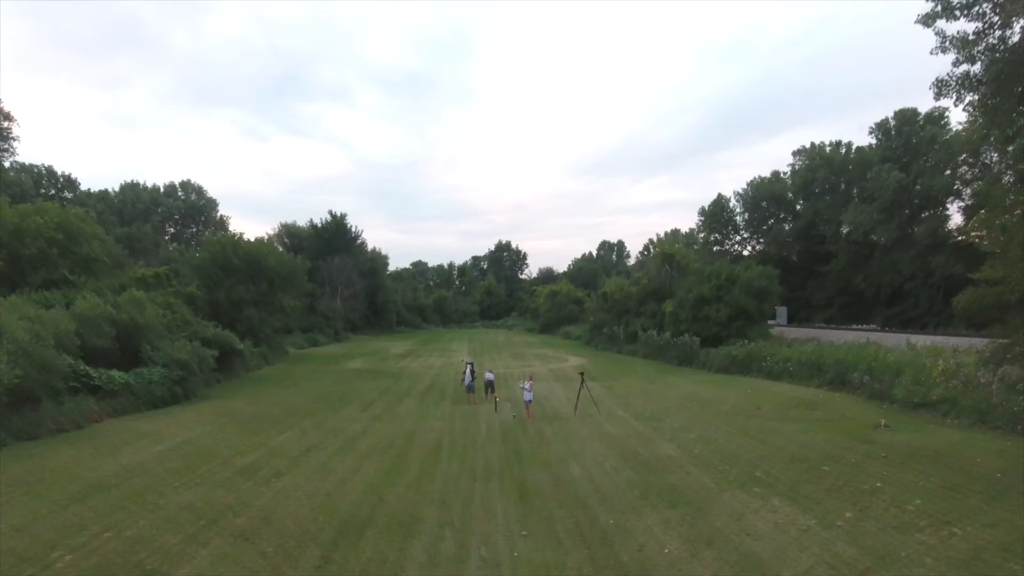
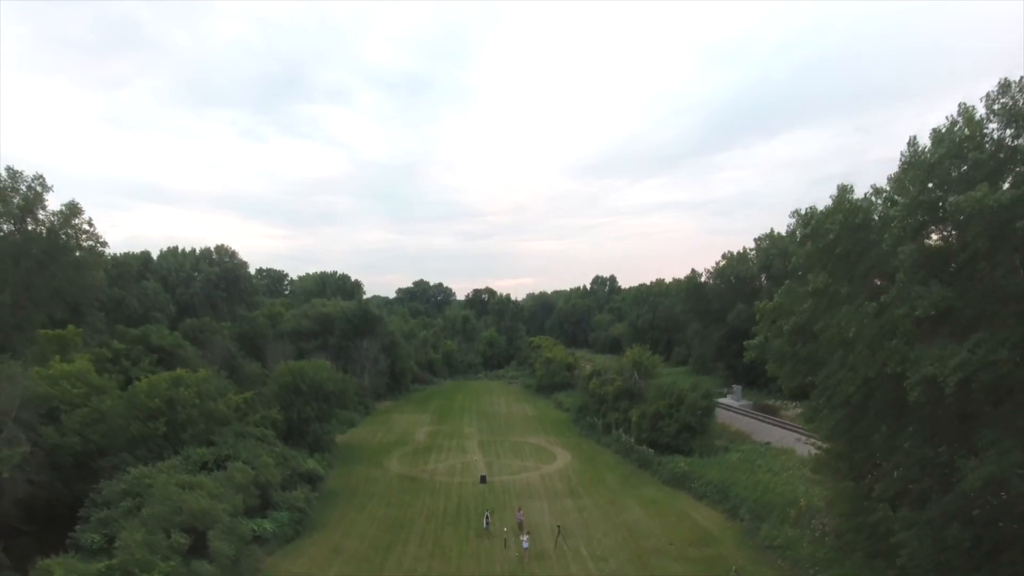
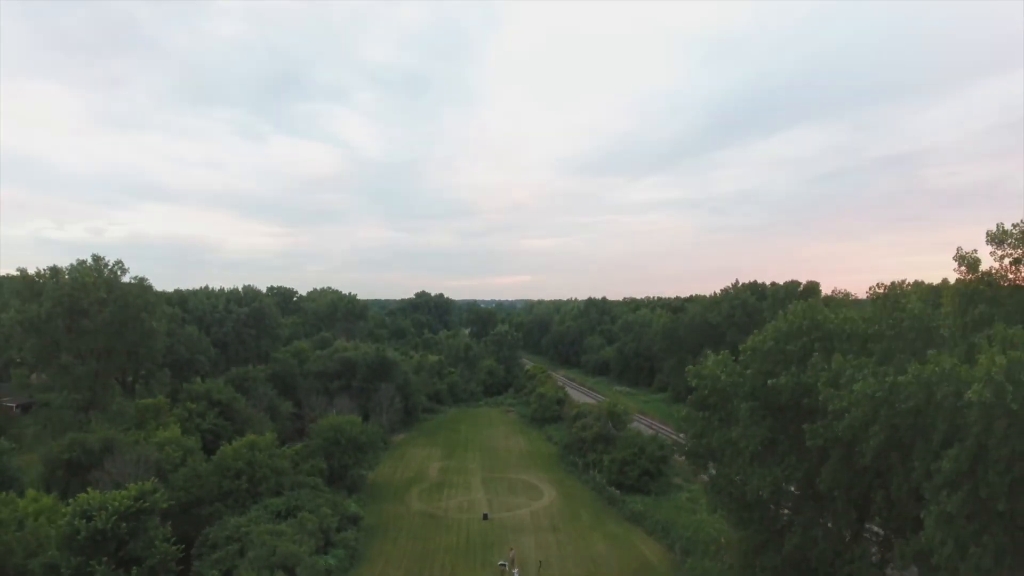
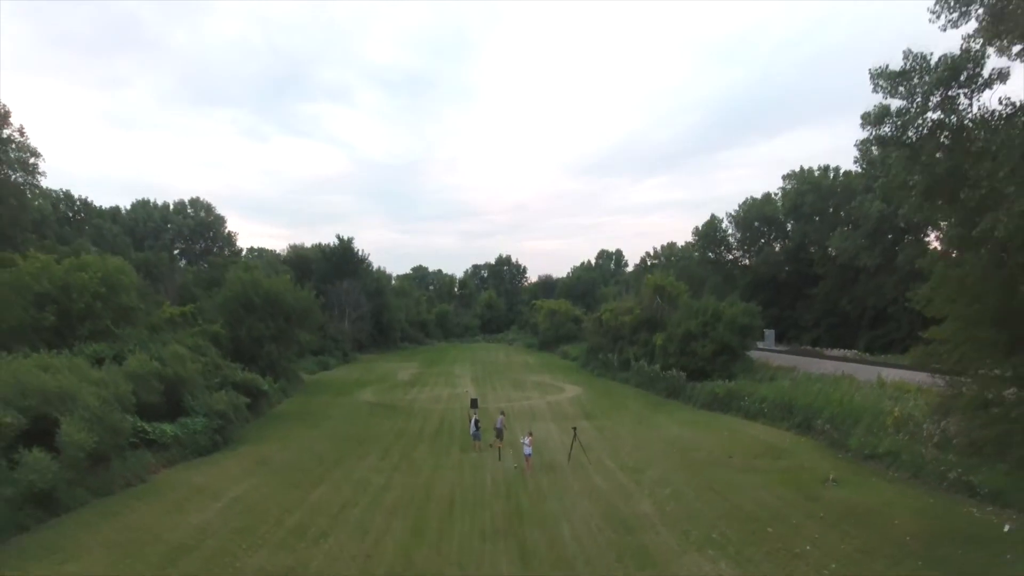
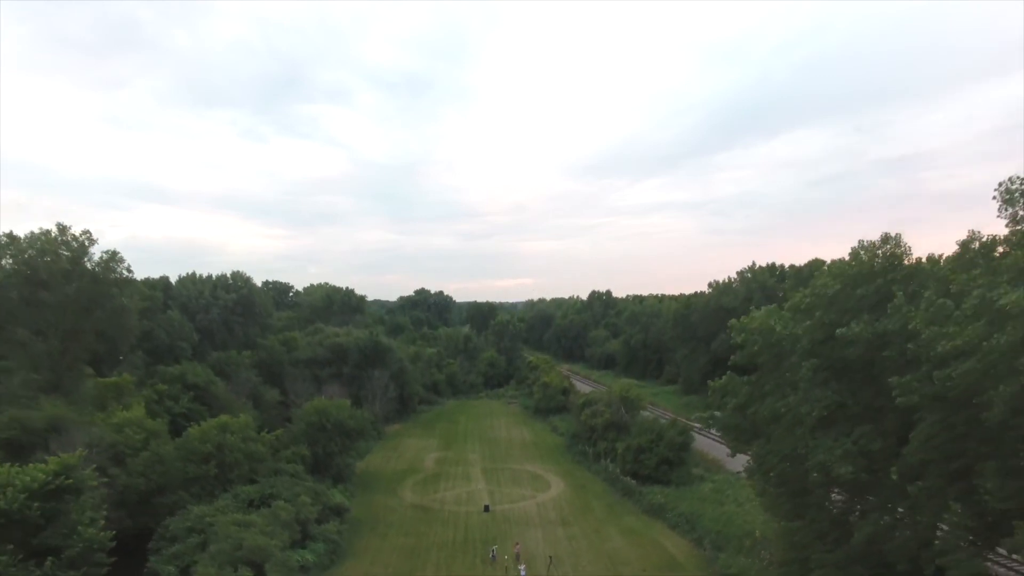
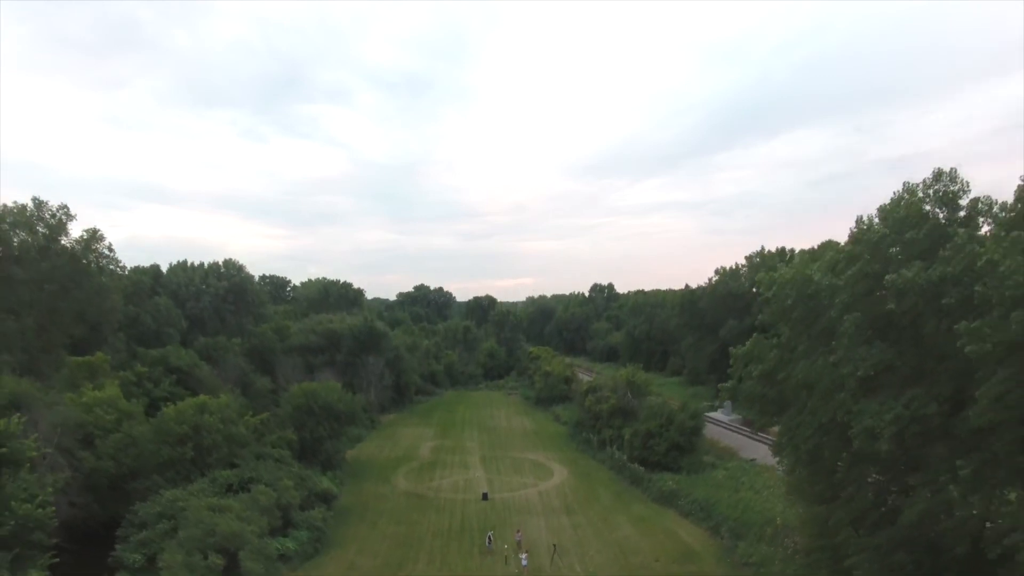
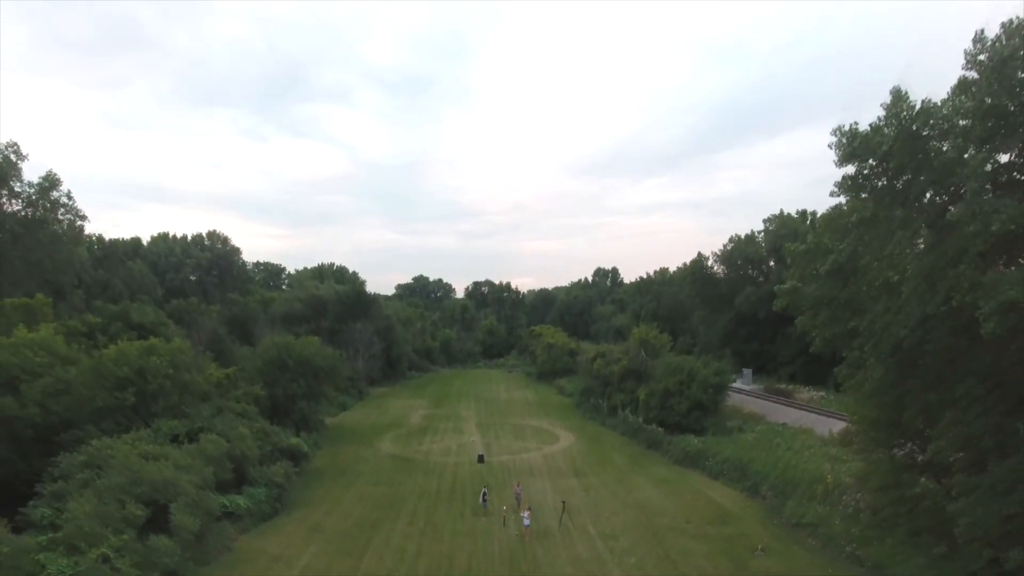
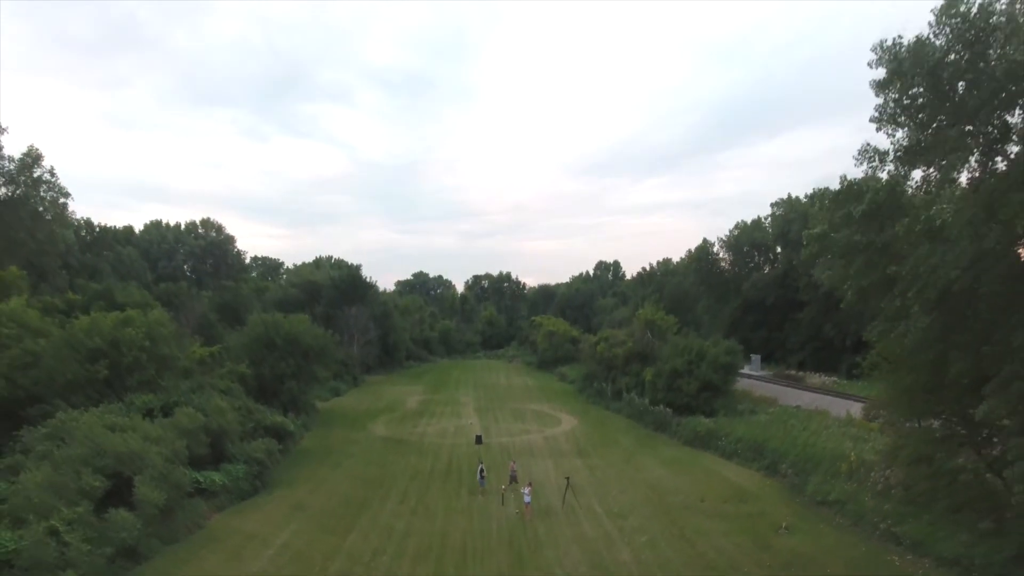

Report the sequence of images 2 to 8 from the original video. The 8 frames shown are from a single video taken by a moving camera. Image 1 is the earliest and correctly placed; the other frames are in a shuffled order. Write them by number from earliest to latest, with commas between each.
4, 8, 7, 2, 6, 5, 3
